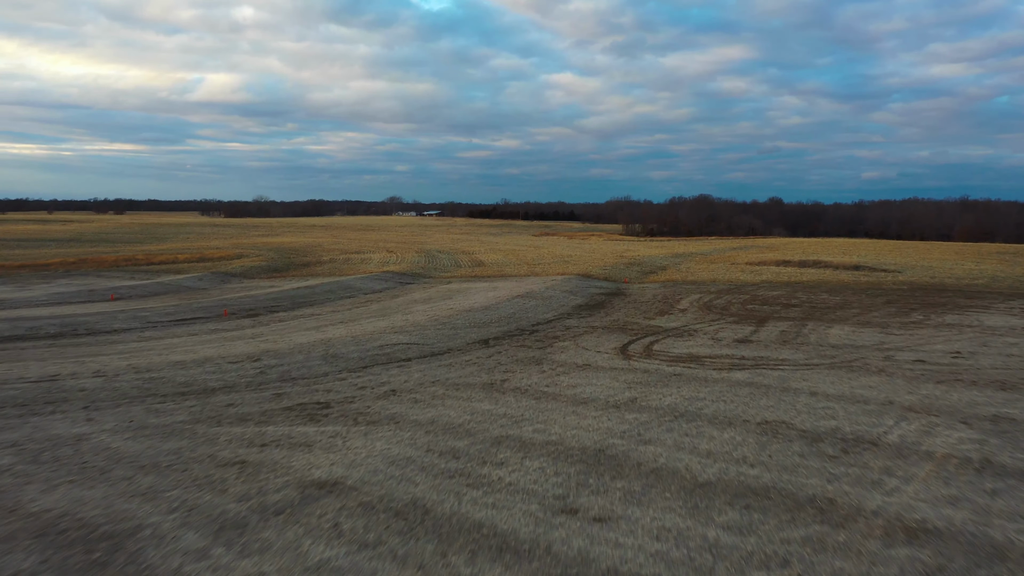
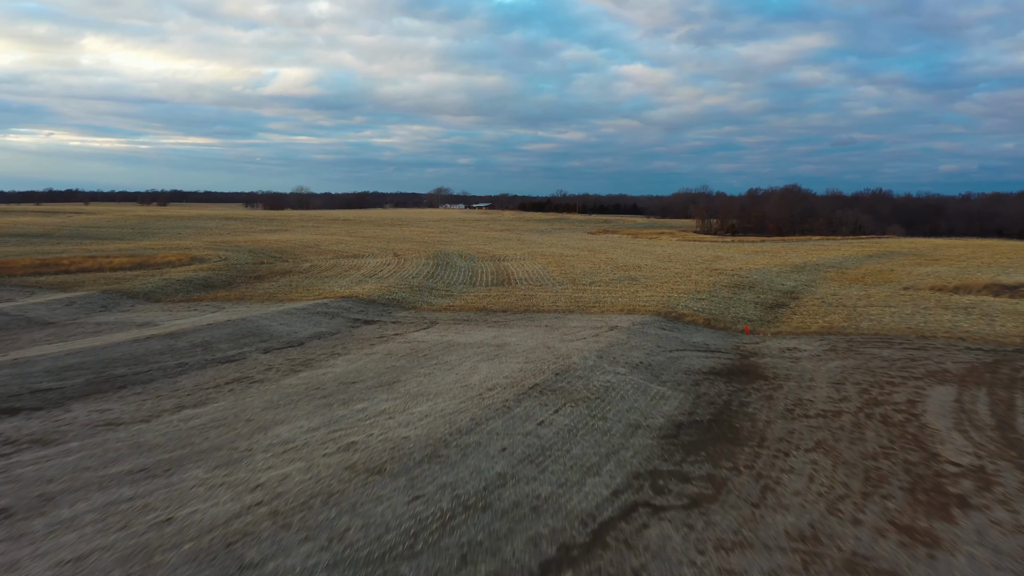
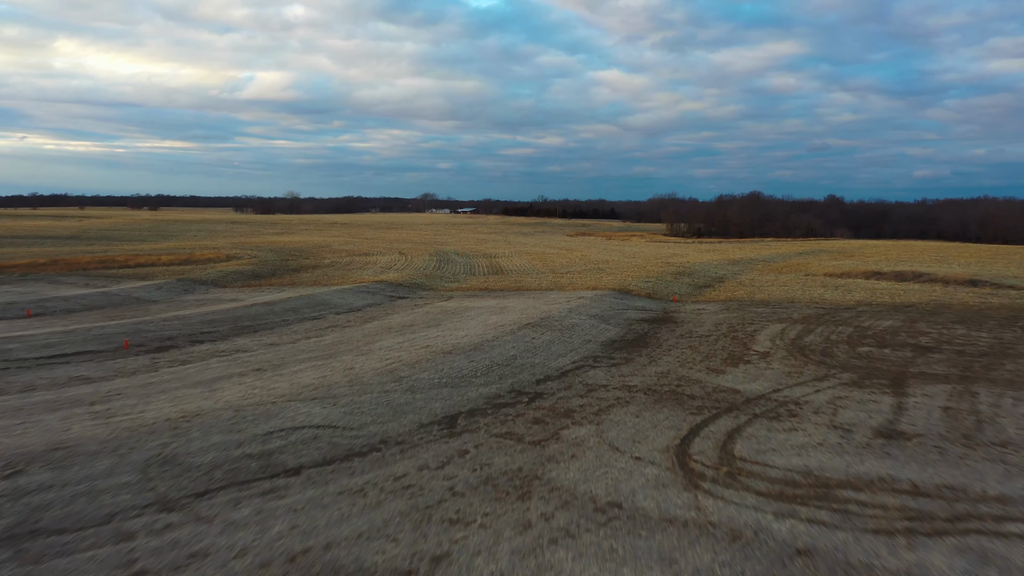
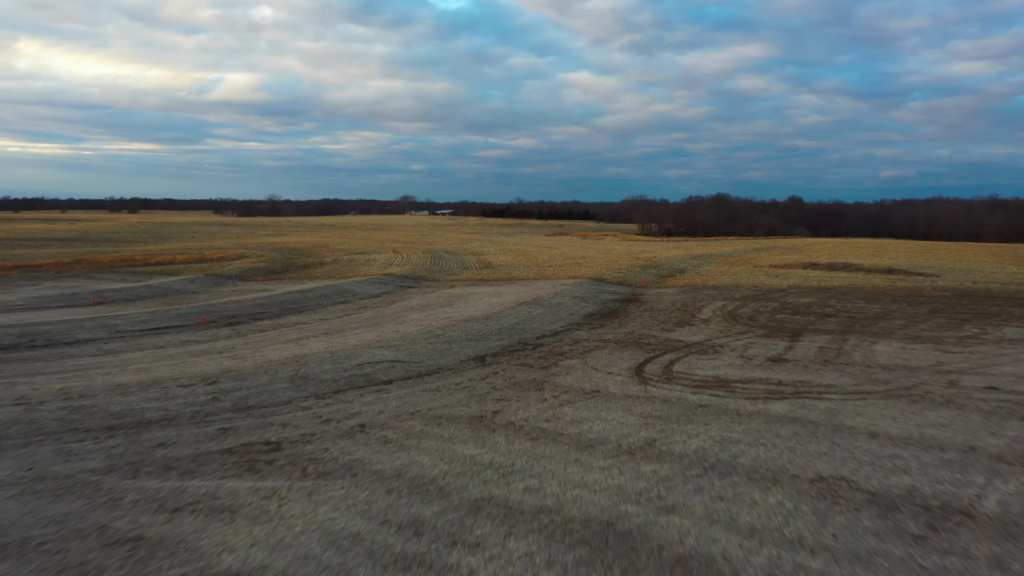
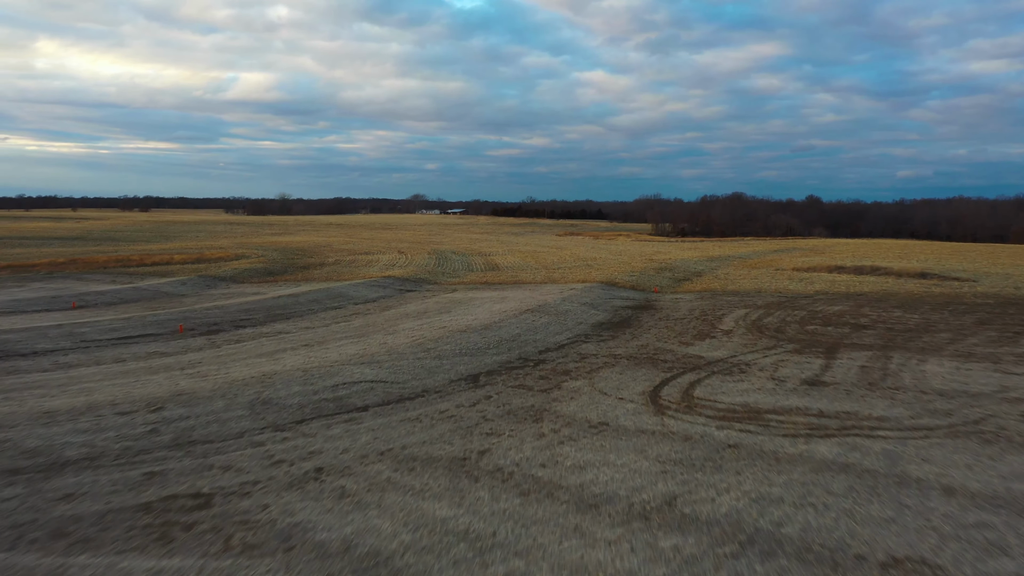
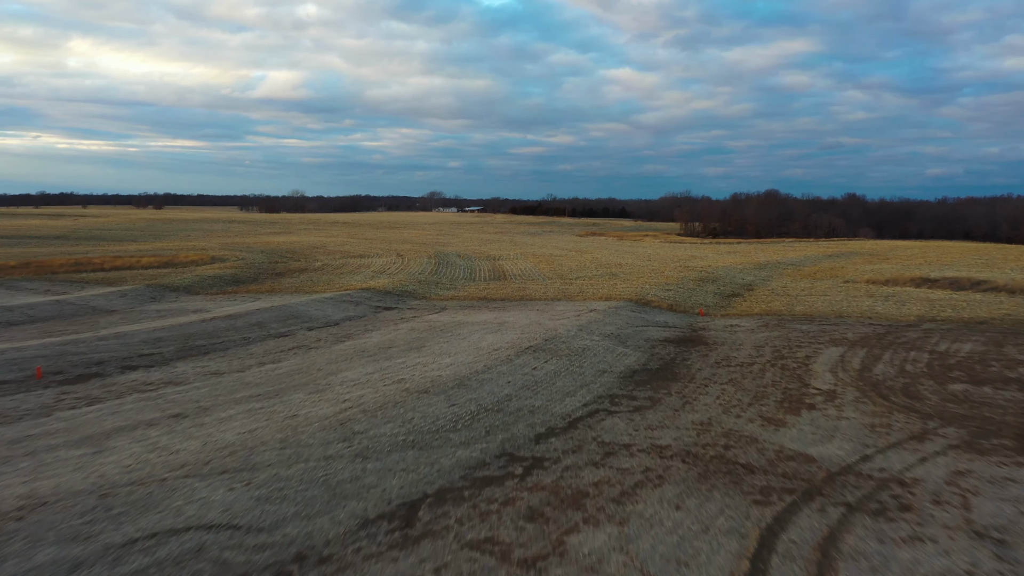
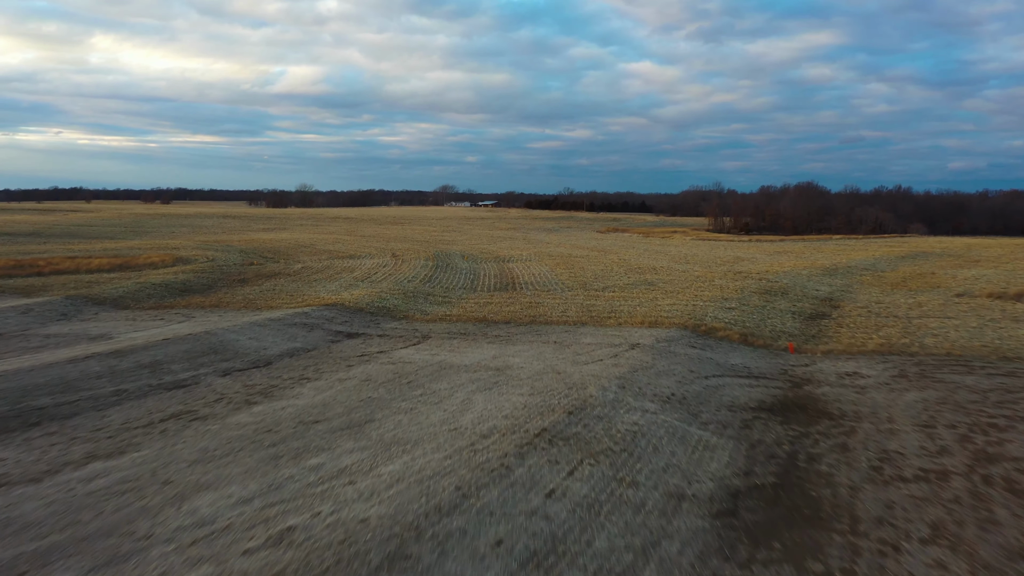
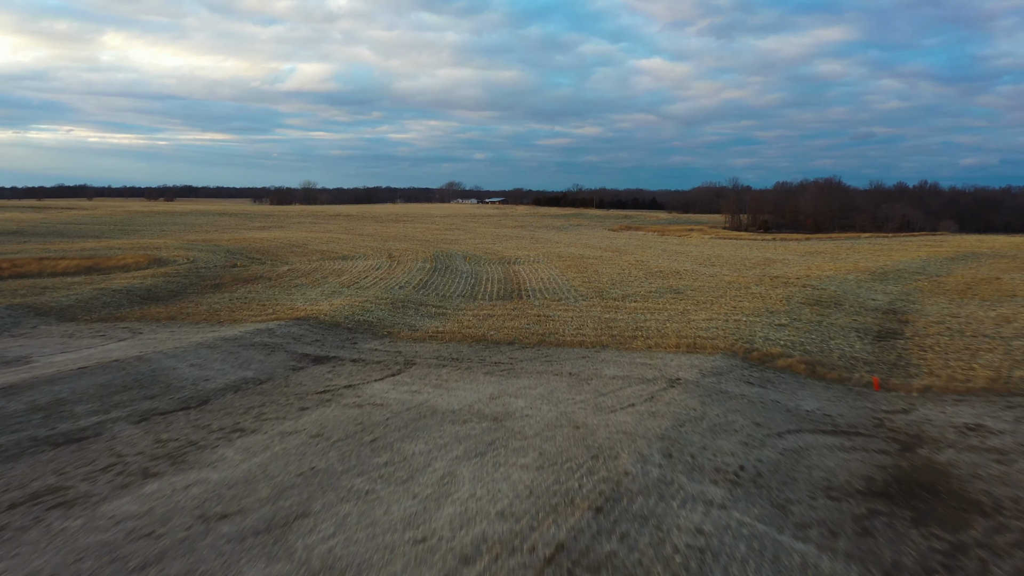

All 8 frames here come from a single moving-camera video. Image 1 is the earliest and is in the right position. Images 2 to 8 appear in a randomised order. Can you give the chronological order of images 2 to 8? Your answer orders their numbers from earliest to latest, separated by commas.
4, 5, 3, 6, 2, 7, 8
